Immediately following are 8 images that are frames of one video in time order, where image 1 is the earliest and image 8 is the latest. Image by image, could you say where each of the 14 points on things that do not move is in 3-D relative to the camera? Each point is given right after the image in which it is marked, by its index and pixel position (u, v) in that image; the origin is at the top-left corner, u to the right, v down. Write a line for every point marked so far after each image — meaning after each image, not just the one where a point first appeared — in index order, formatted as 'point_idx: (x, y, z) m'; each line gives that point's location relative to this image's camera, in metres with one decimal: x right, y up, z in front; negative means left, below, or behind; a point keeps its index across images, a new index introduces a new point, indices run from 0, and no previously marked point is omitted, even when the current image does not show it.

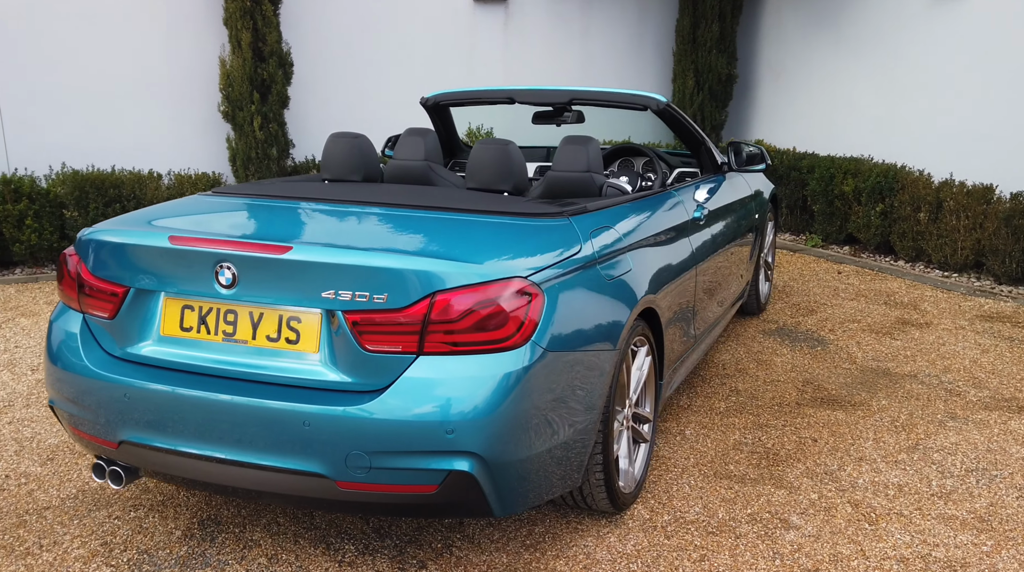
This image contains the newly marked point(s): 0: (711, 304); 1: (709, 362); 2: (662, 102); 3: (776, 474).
0: (+1.0, -0.1, +4.4) m
1: (+1.1, -0.4, +4.7) m
2: (+0.8, +0.9, +4.2) m
3: (+1.0, -0.7, +3.3) m
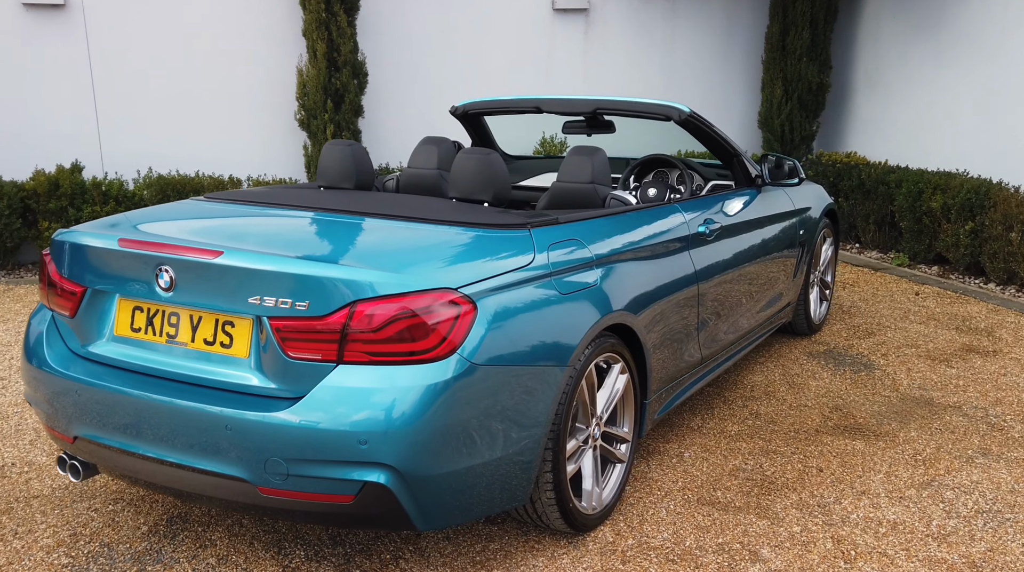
0: (+1.1, -0.2, +4.2) m
1: (+1.2, -0.5, +4.5) m
2: (+0.8, +0.8, +4.1) m
3: (+0.9, -0.8, +3.1) m
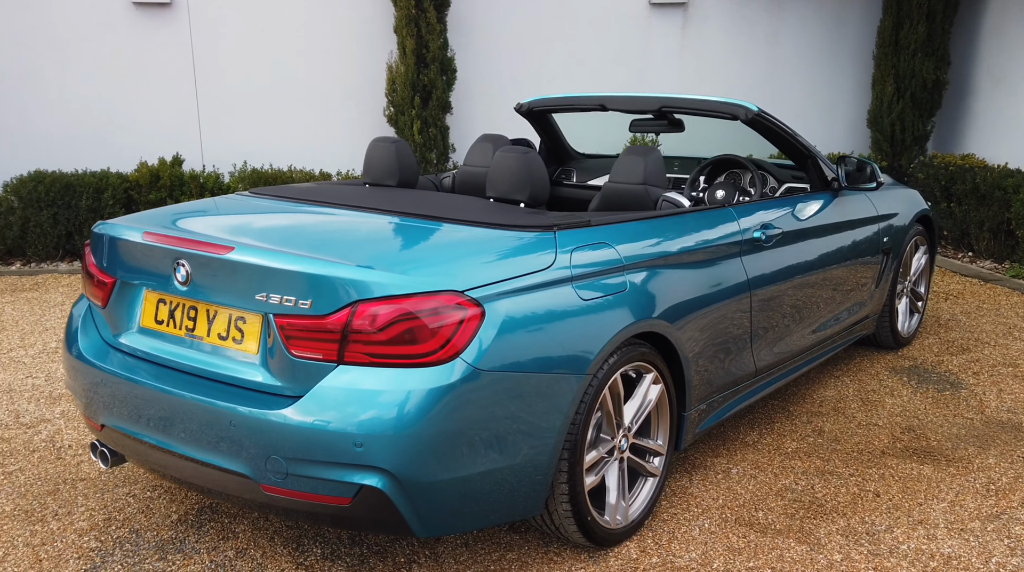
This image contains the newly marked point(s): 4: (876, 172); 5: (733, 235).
0: (+1.3, -0.2, +4.0) m
1: (+1.5, -0.6, +4.2) m
2: (+1.1, +0.8, +3.9) m
3: (+1.0, -0.8, +2.9) m
4: (+1.8, +0.6, +4.3) m
5: (+0.9, +0.2, +3.4) m
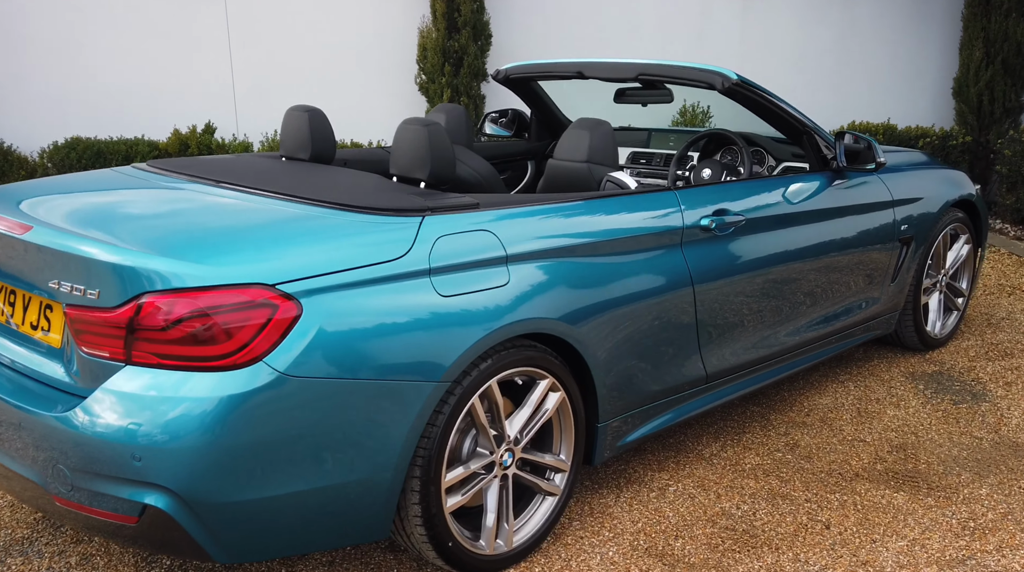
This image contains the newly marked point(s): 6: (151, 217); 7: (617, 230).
0: (+1.1, -0.2, +3.5) m
1: (+1.3, -0.5, +3.8) m
2: (+0.9, +0.8, +3.4) m
3: (+0.6, -0.8, +2.5) m
4: (+1.6, +0.6, +3.7) m
5: (+0.6, +0.2, +3.0) m
6: (-0.9, +0.2, +2.2) m
7: (+0.3, +0.2, +2.8) m
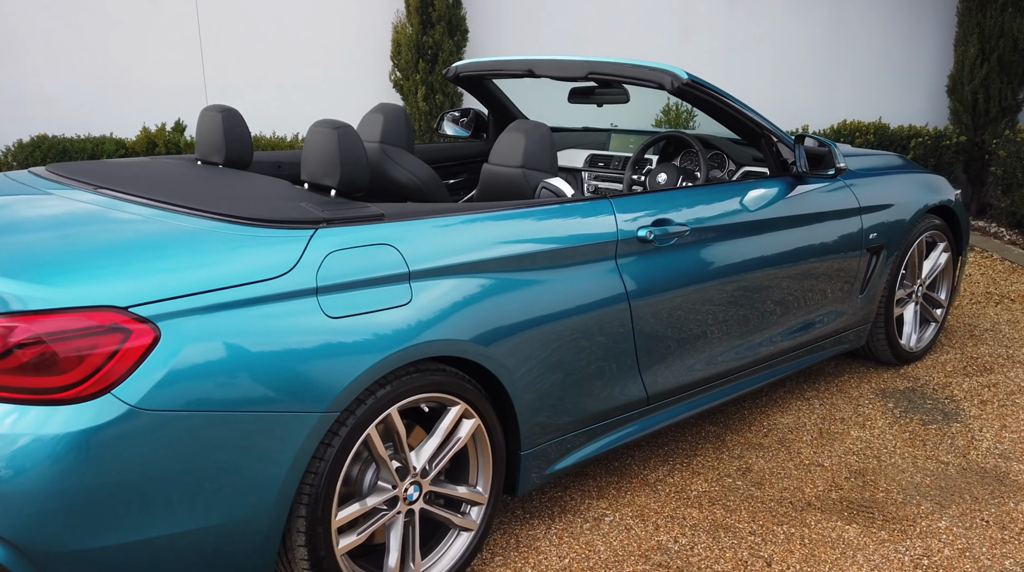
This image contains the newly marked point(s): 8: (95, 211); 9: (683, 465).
0: (+0.8, -0.2, +3.3) m
1: (+1.0, -0.6, +3.6) m
2: (+0.6, +0.8, +3.2) m
3: (+0.4, -0.9, +2.3) m
4: (+1.4, +0.5, +3.5) m
5: (+0.3, +0.2, +2.7) m
6: (-1.2, +0.1, +2.0) m
7: (+0.1, +0.1, +2.6) m
8: (-1.1, +0.2, +2.3) m
9: (+0.7, -0.7, +3.2) m
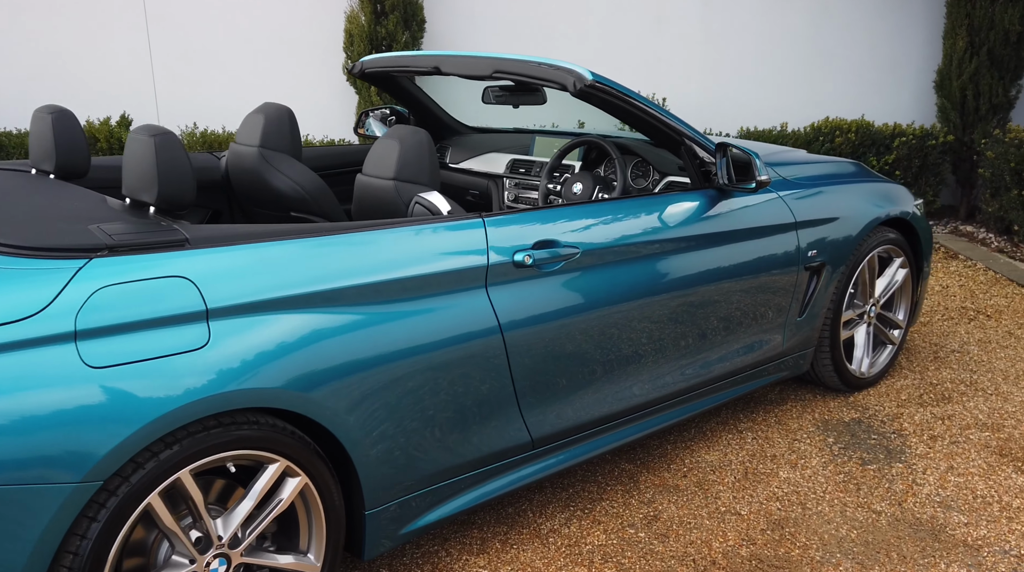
0: (+0.4, -0.3, +3.0) m
1: (+0.6, -0.7, +3.2) m
2: (+0.3, +0.7, +2.9) m
3: (0.0, -1.0, +2.0) m
4: (+1.0, +0.4, +3.2) m
5: (-0.1, +0.1, +2.4) m
6: (-1.6, 0.0, +1.7) m
7: (-0.3, 0.0, +2.2) m
8: (-1.5, +0.1, +1.9) m
9: (+0.3, -0.8, +2.9) m
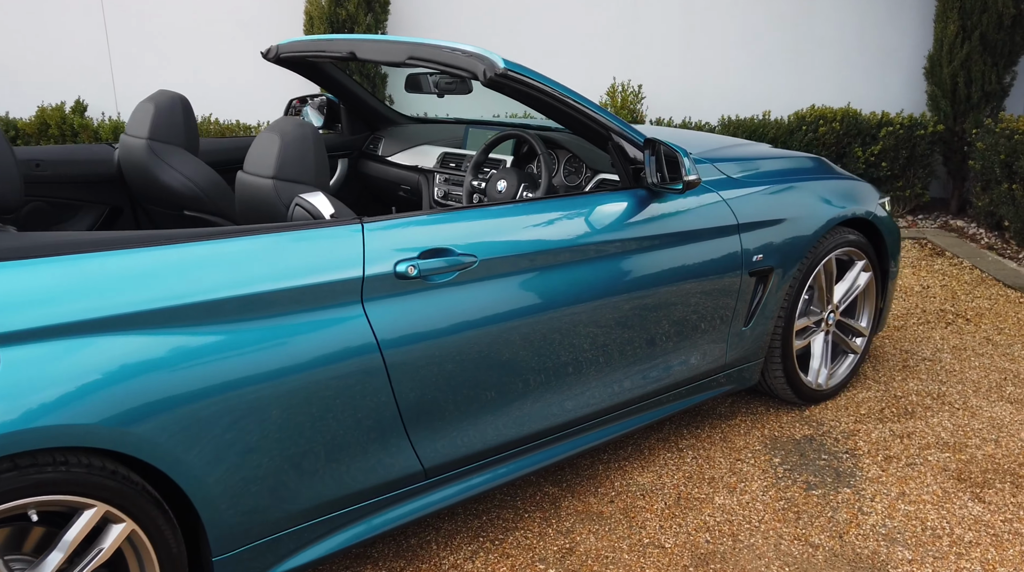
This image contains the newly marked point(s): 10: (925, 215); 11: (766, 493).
0: (+0.1, -0.3, +2.7) m
1: (+0.3, -0.7, +3.0) m
2: (0.0, +0.7, +2.6) m
3: (-0.3, -1.0, +1.8) m
4: (+0.7, +0.4, +2.9) m
5: (-0.4, 0.0, +2.1) m
6: (-1.9, 0.0, +1.4) m
7: (-0.6, 0.0, +2.0) m
8: (-1.8, +0.1, +1.7) m
9: (-0.1, -0.8, +2.6) m
10: (+3.8, +0.6, +7.7) m
11: (+0.9, -0.7, +3.0) m
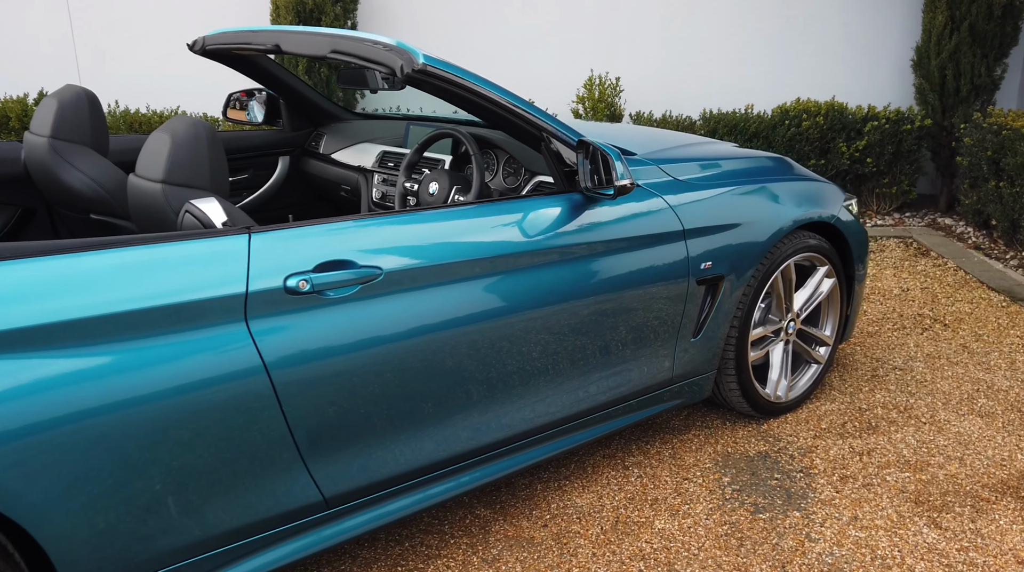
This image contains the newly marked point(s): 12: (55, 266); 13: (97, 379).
0: (-0.1, -0.4, +2.6) m
1: (+0.1, -0.7, +2.8) m
2: (-0.3, +0.6, +2.4) m
3: (-0.6, -1.1, +1.6) m
4: (+0.5, +0.4, +2.7) m
5: (-0.6, 0.0, +2.0) m
6: (-2.1, 0.0, +1.3) m
7: (-0.9, 0.0, +1.8) m
8: (-2.0, 0.0, +1.5) m
9: (-0.3, -0.8, +2.5) m
10: (+3.6, +0.7, +7.5) m
11: (+0.7, -0.7, +2.8) m
12: (-0.9, +0.1, +1.8) m
13: (-0.9, -0.2, +1.8) m
